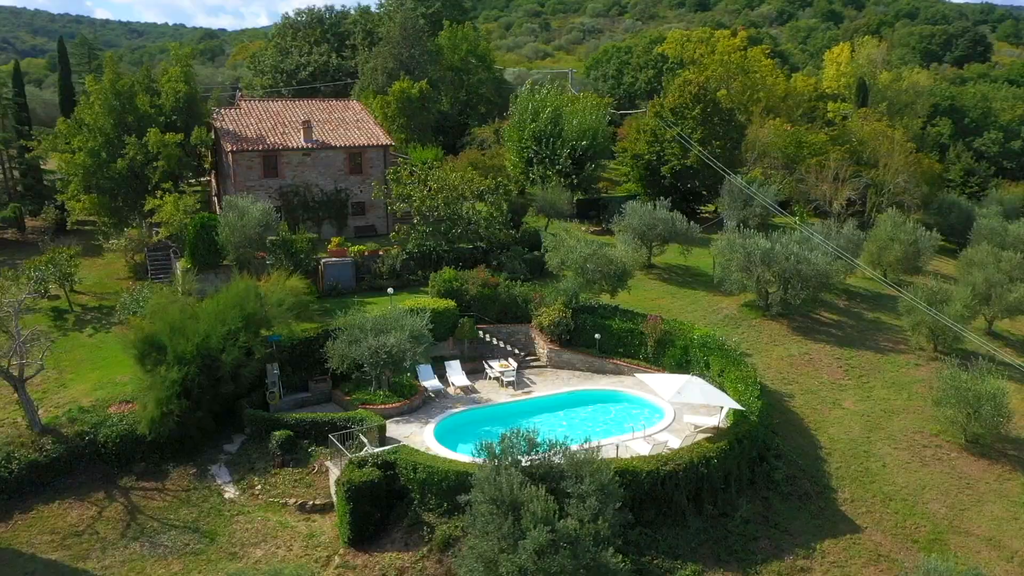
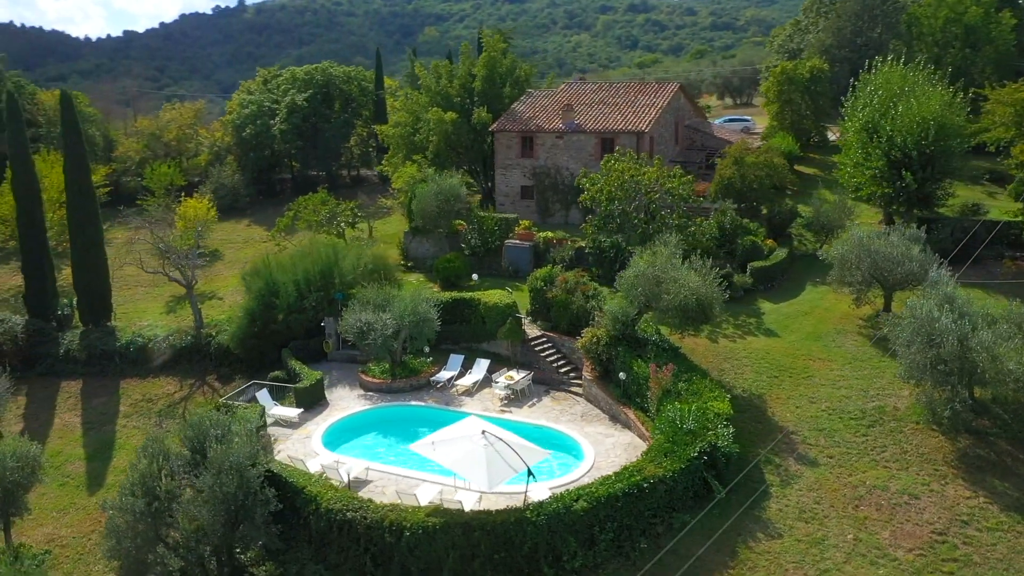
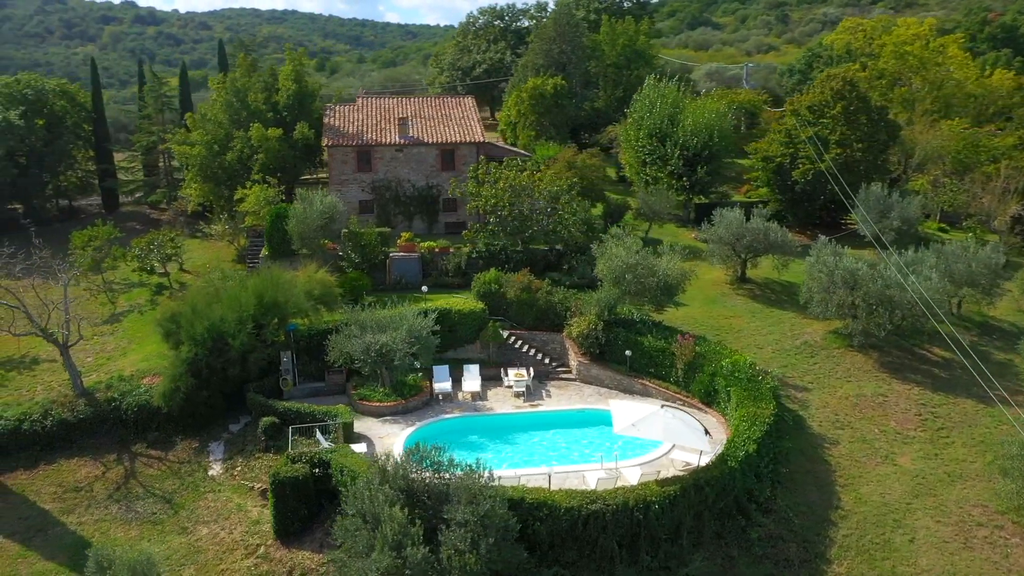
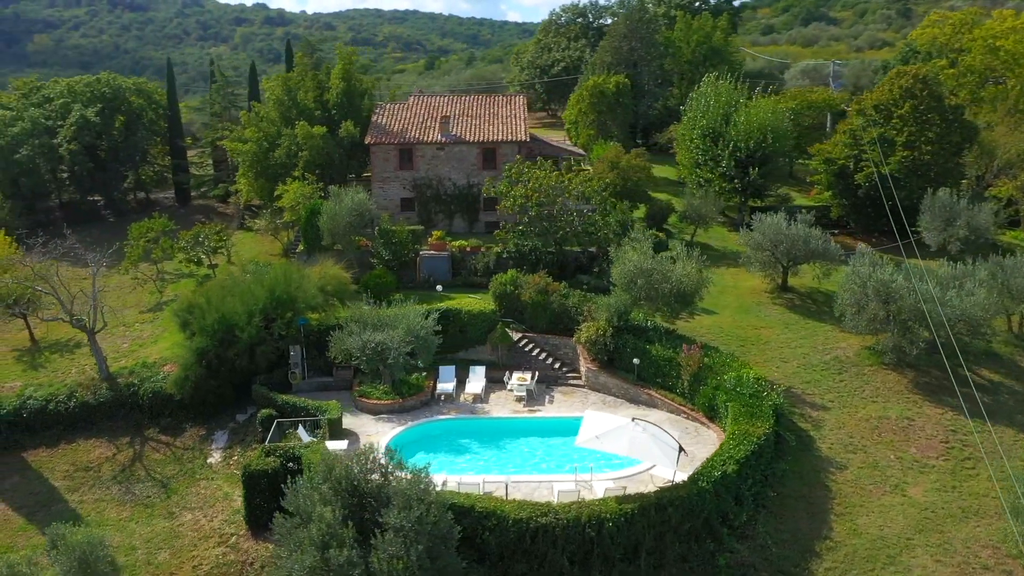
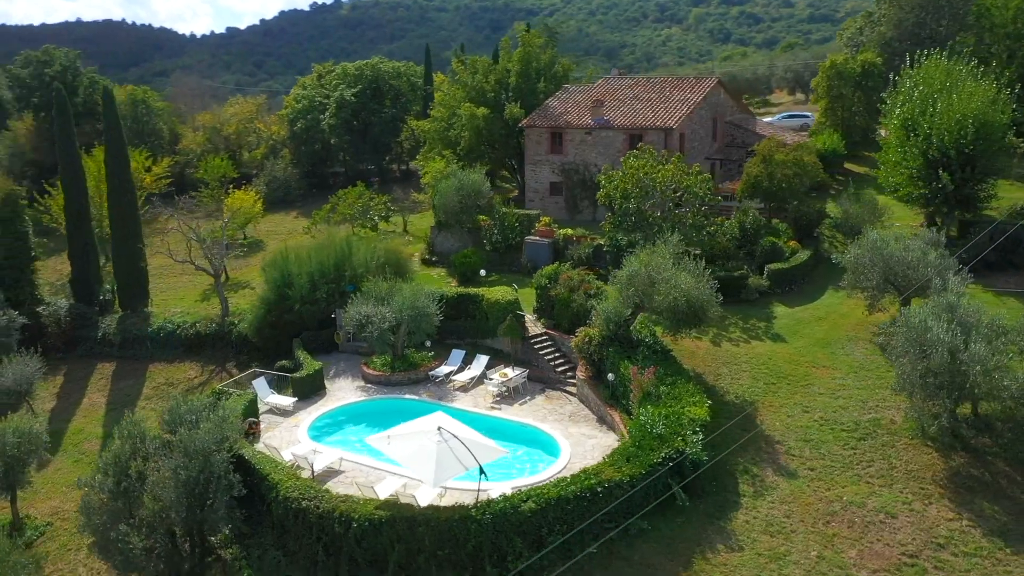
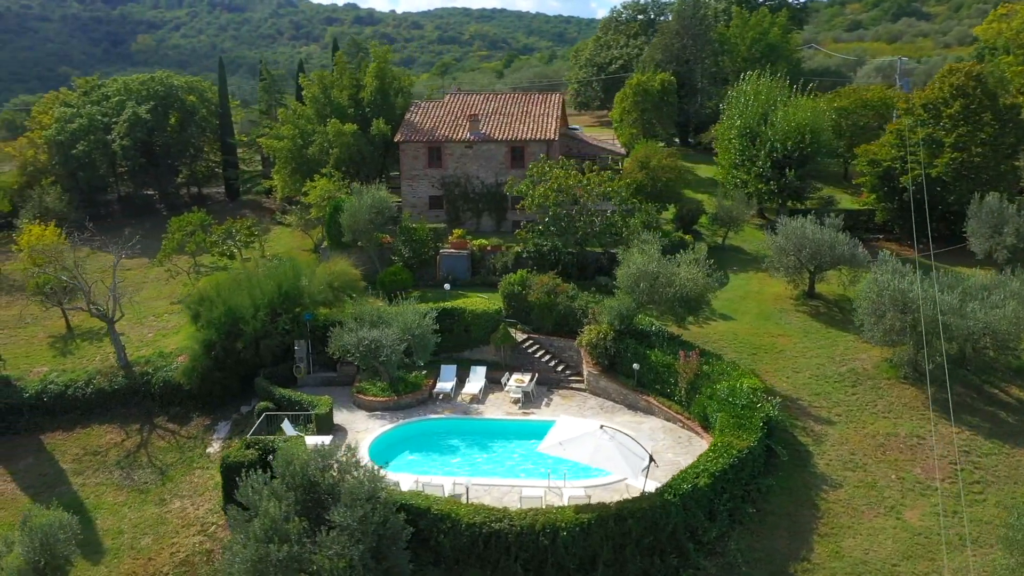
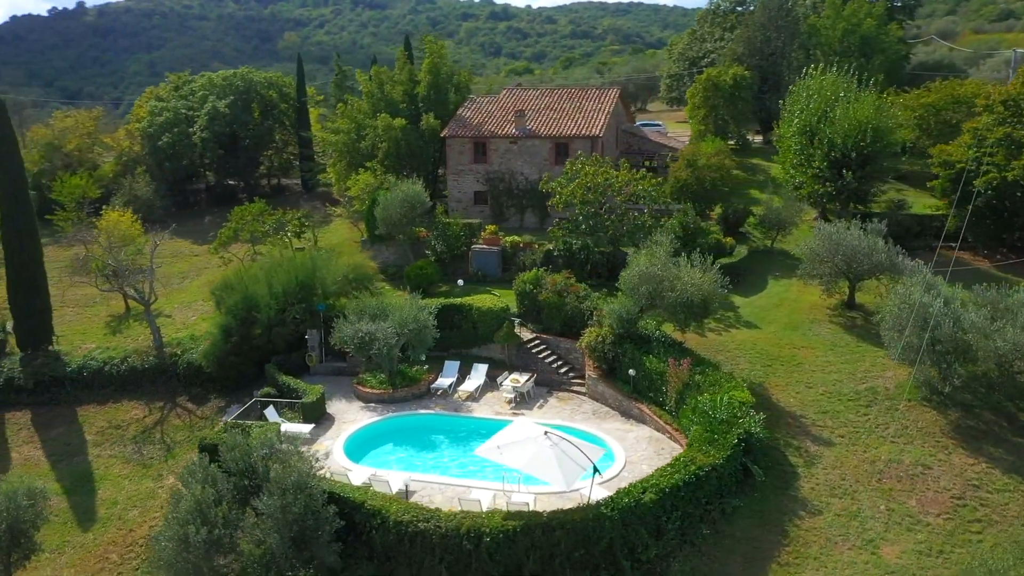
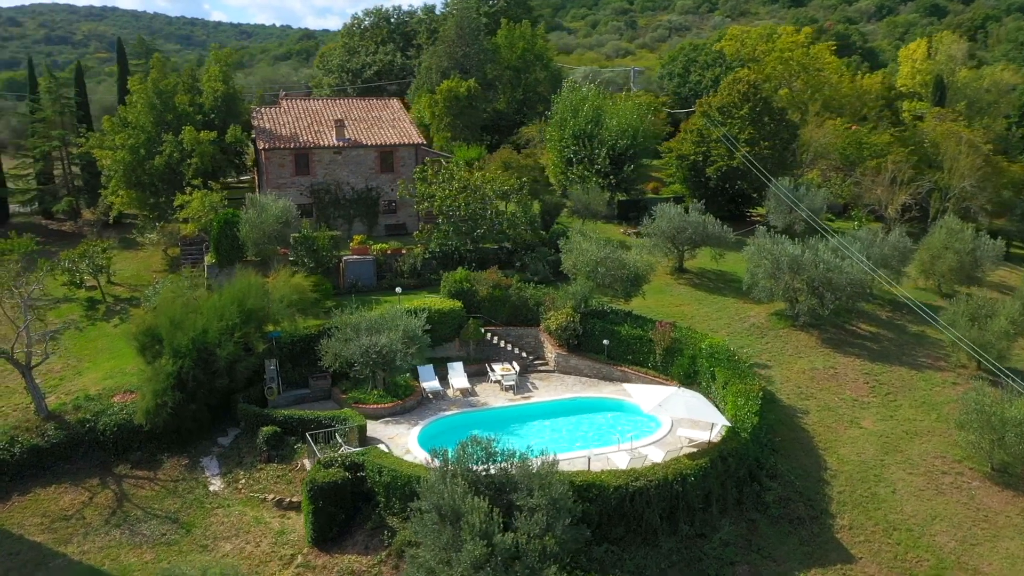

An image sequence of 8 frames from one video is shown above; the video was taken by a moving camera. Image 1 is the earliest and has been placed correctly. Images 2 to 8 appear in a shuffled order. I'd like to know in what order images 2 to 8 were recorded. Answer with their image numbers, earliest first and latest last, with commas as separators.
8, 3, 4, 6, 7, 2, 5
